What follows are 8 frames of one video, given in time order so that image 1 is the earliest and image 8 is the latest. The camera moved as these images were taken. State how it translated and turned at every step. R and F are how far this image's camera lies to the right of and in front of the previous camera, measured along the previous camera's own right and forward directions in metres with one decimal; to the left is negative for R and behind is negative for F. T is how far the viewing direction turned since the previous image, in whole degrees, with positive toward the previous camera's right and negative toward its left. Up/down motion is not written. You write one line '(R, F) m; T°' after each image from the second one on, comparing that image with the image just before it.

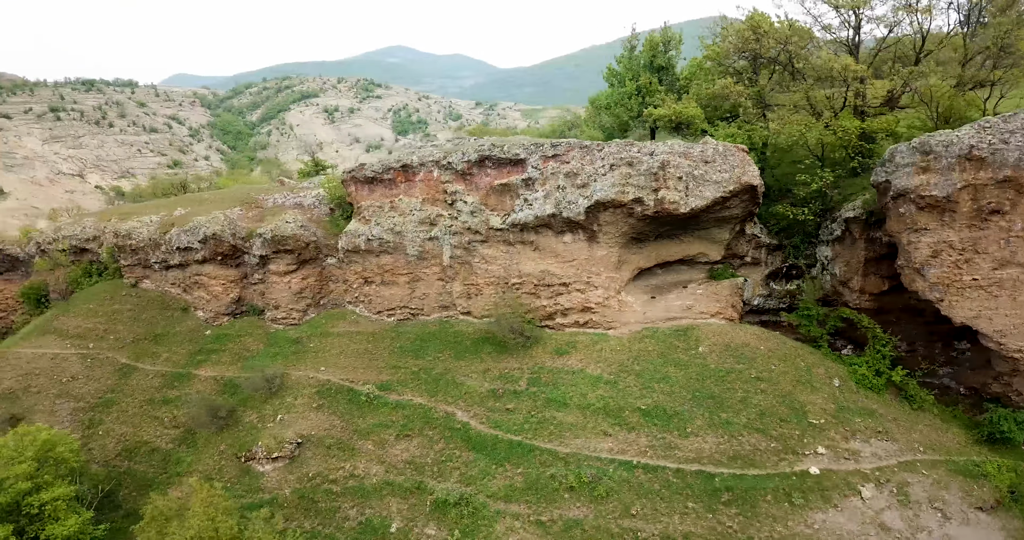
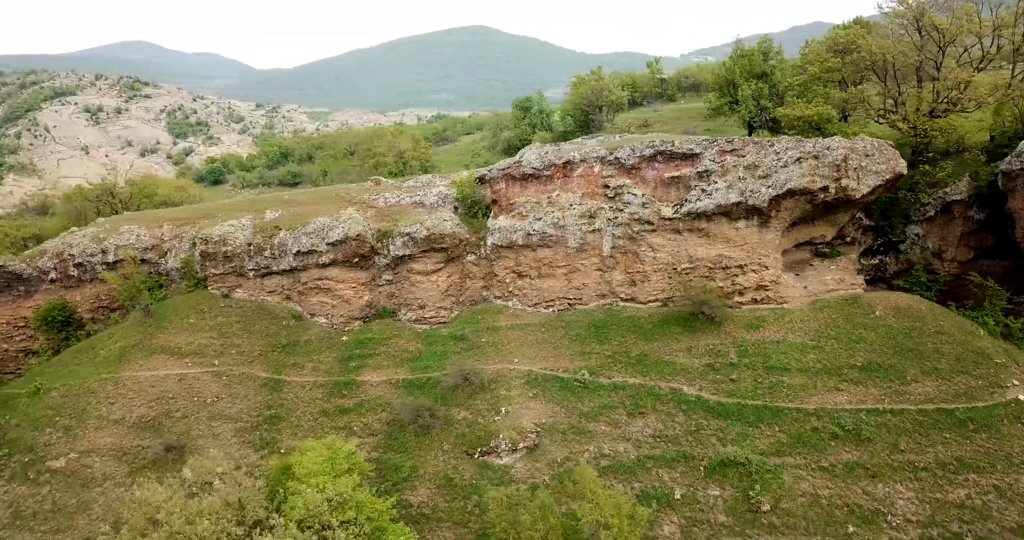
(-12.3, +0.6) m; +17°
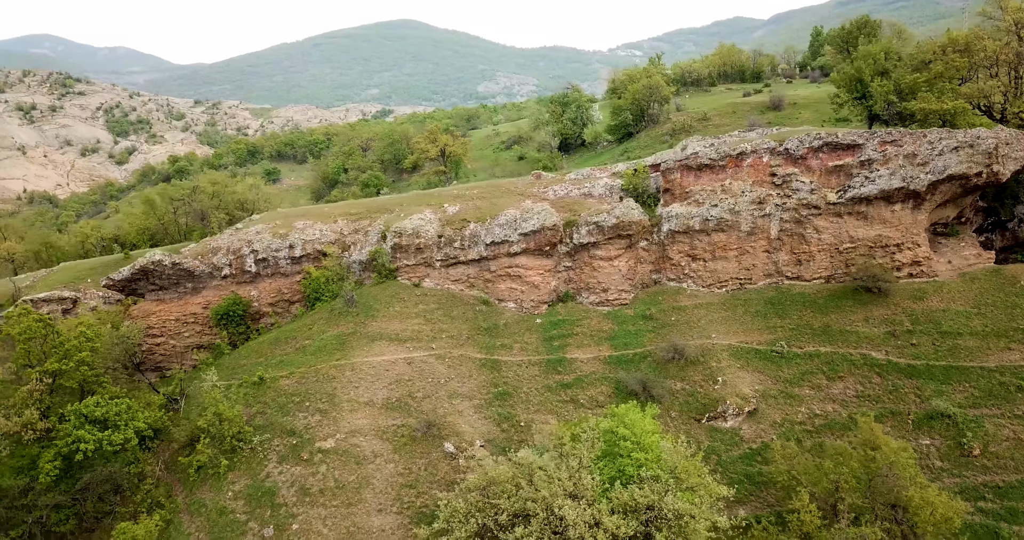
(-8.6, -1.6) m; +5°
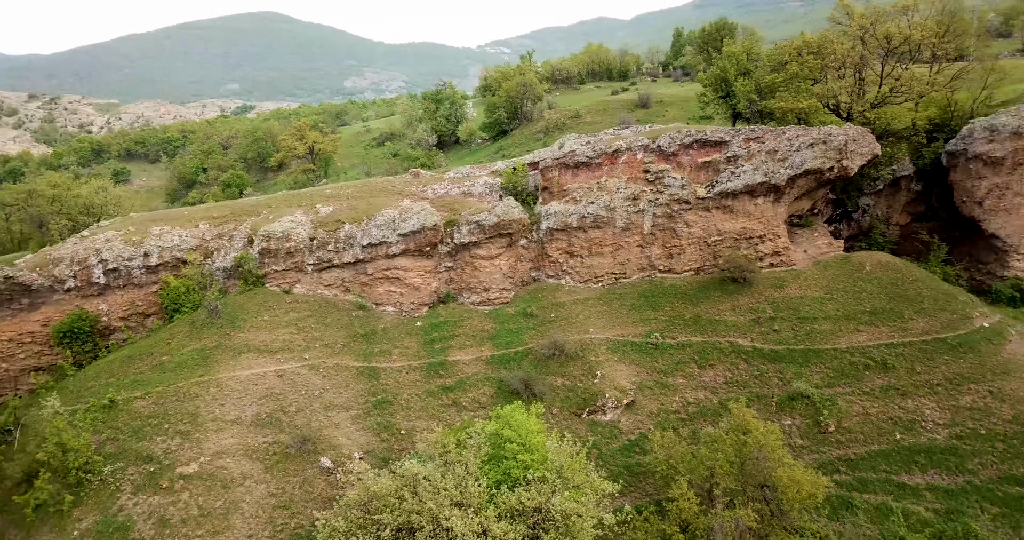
(0.0, +0.5) m; +9°
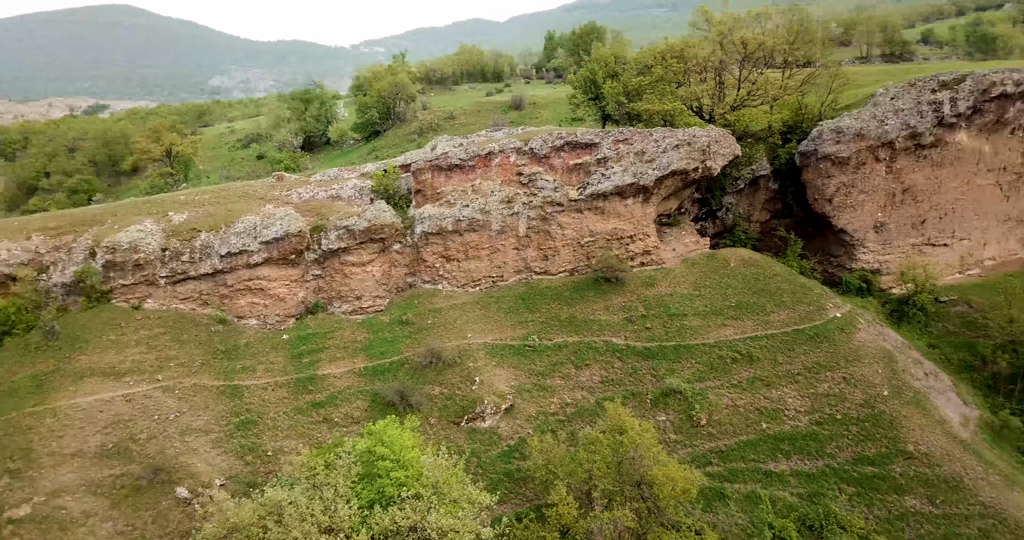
(+0.3, +0.6) m; +9°
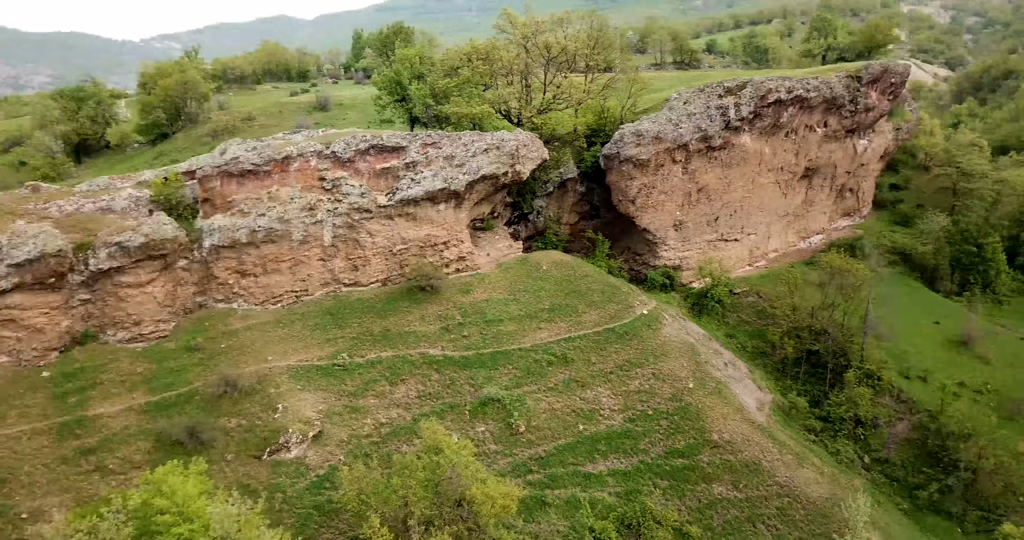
(+0.5, +1.0) m; +13°
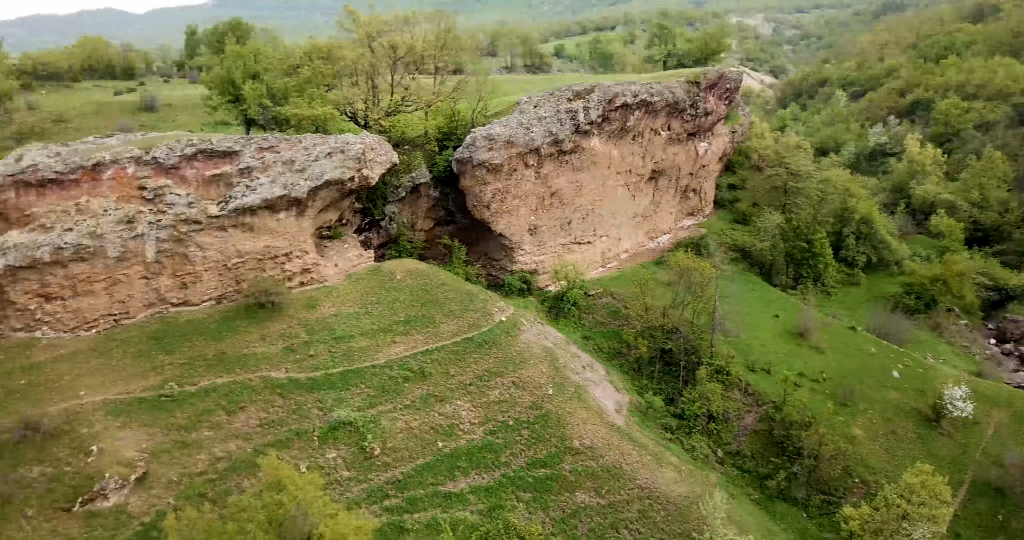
(+0.3, +1.0) m; +11°
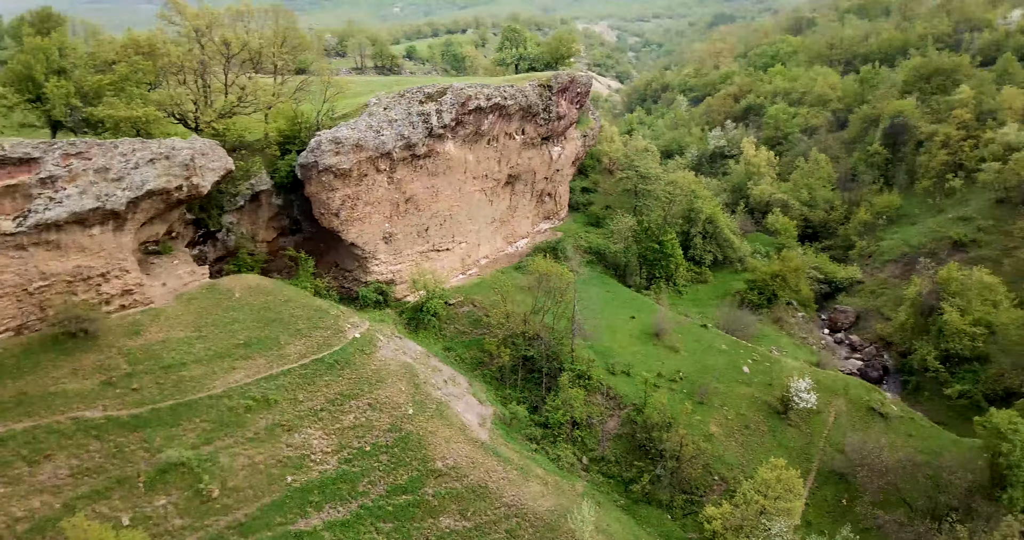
(+0.2, +1.1) m; +11°
